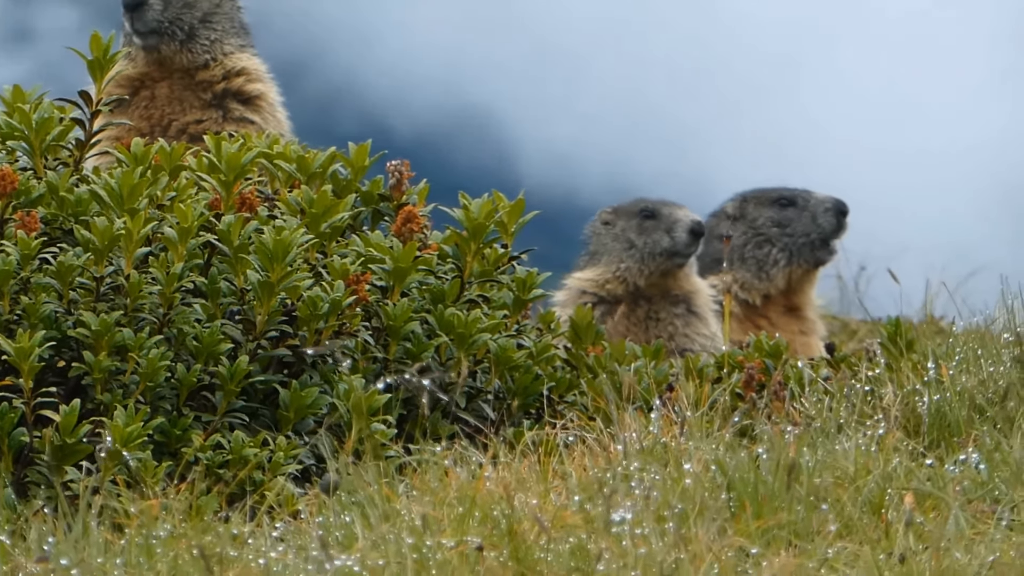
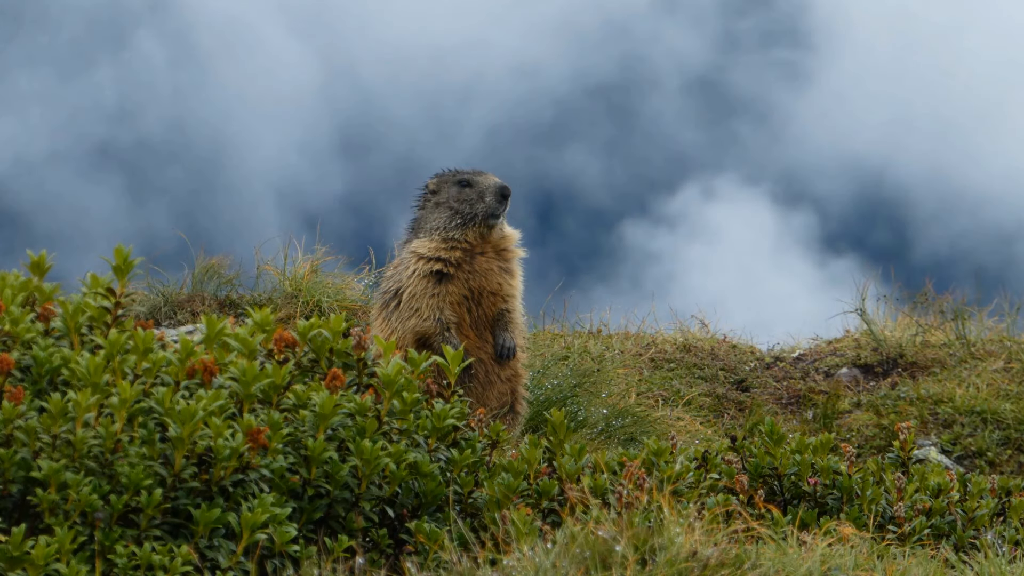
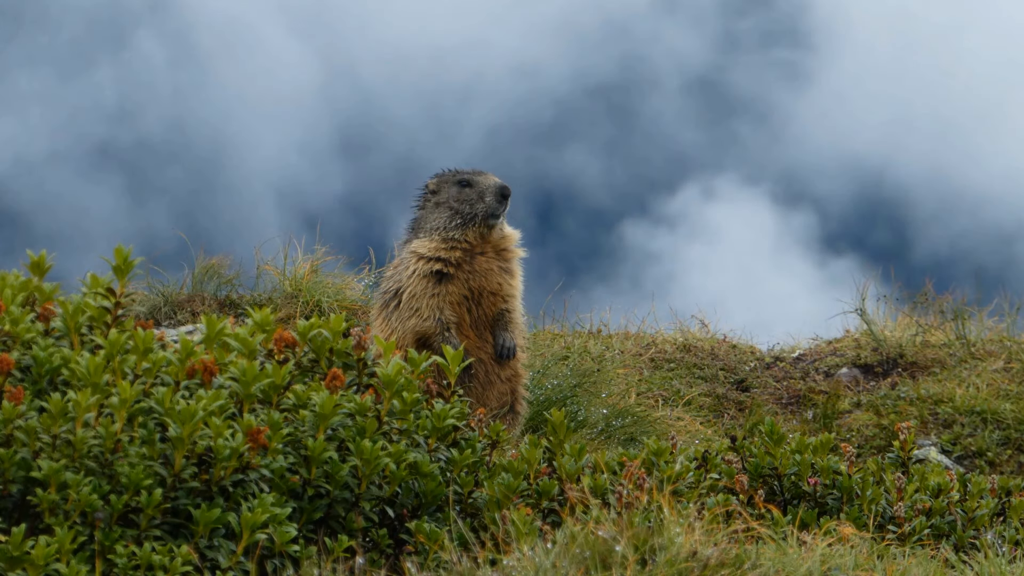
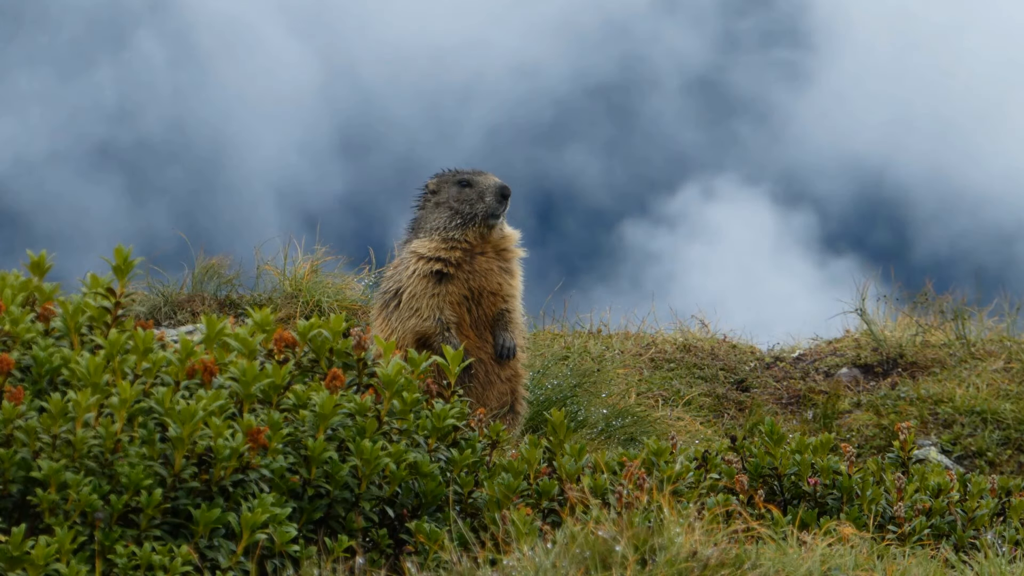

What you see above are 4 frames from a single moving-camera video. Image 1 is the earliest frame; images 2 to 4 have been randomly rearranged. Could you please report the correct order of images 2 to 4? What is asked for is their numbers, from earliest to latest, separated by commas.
4, 2, 3
